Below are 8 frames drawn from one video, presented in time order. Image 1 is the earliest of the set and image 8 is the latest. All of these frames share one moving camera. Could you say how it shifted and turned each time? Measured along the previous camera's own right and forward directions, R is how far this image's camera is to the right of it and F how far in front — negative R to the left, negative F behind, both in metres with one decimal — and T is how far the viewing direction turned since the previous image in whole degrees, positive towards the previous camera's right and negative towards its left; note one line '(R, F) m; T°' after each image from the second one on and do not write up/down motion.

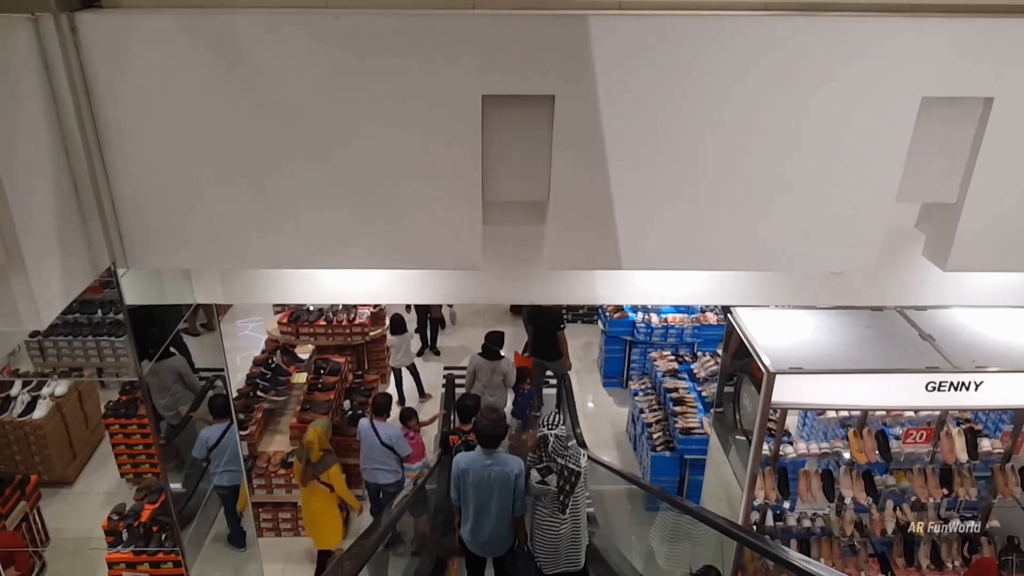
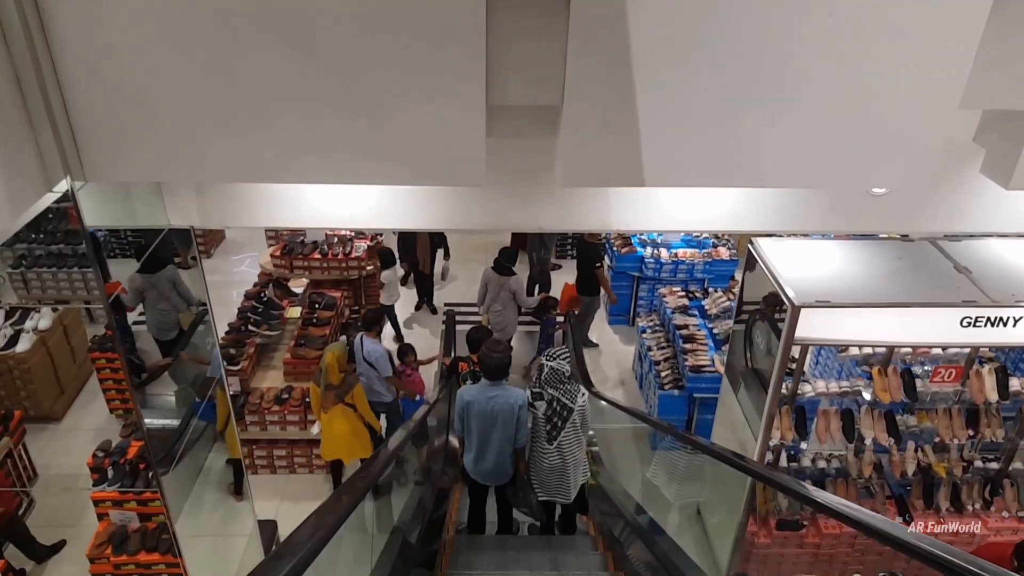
(0.0, +0.3) m; 0°
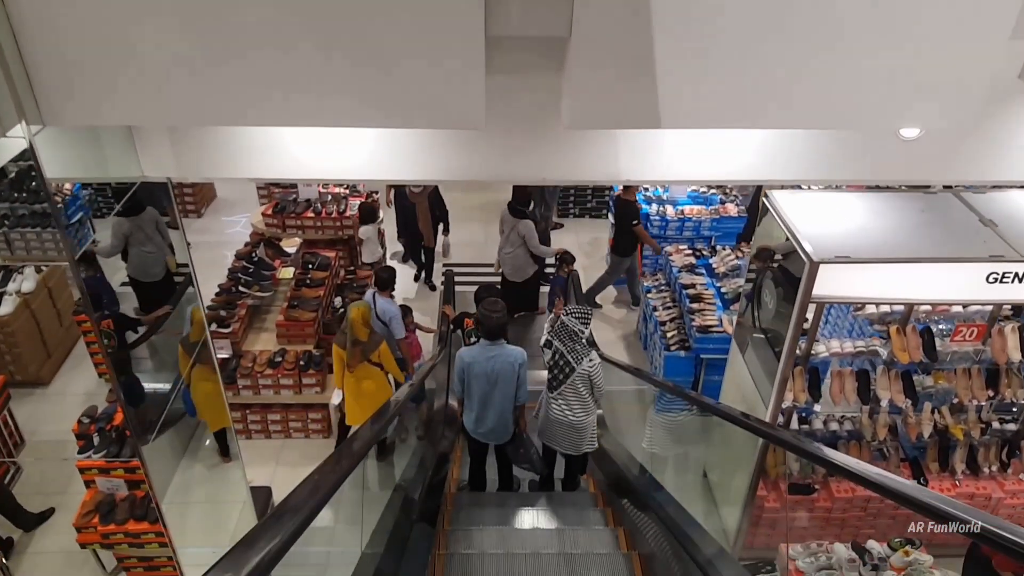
(0.0, +0.2) m; 0°
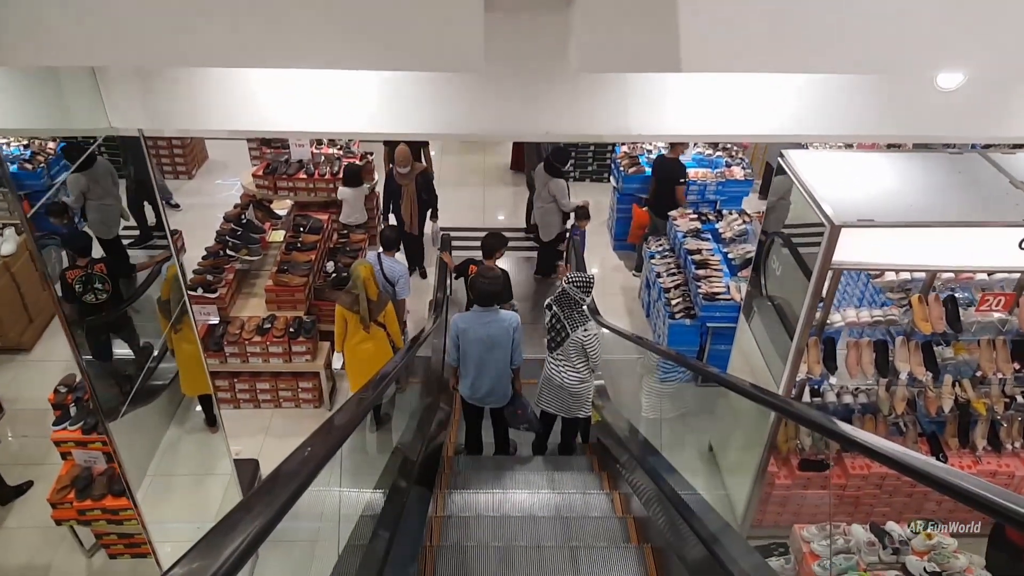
(0.0, +0.3) m; 0°
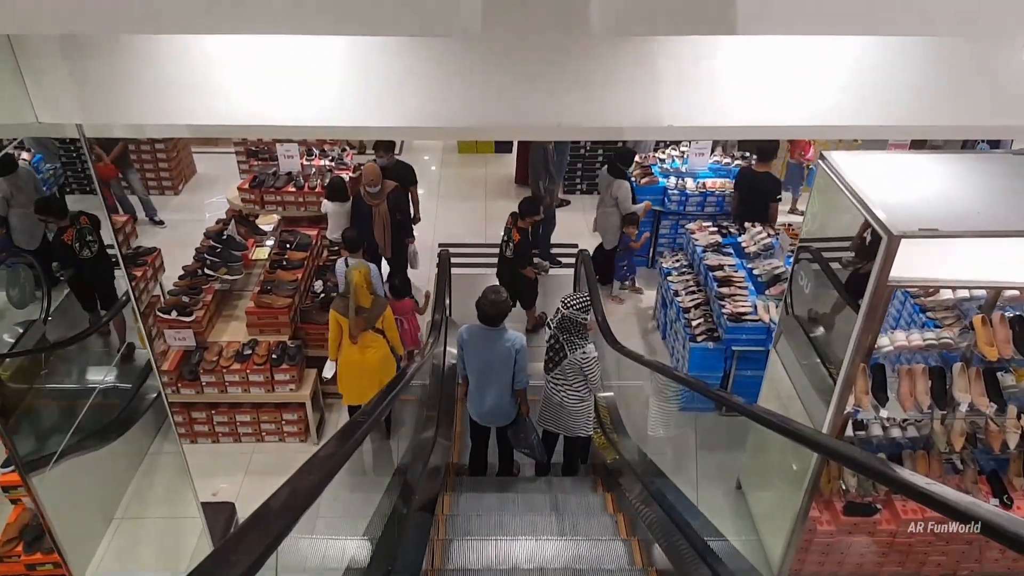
(0.0, +0.5) m; 0°
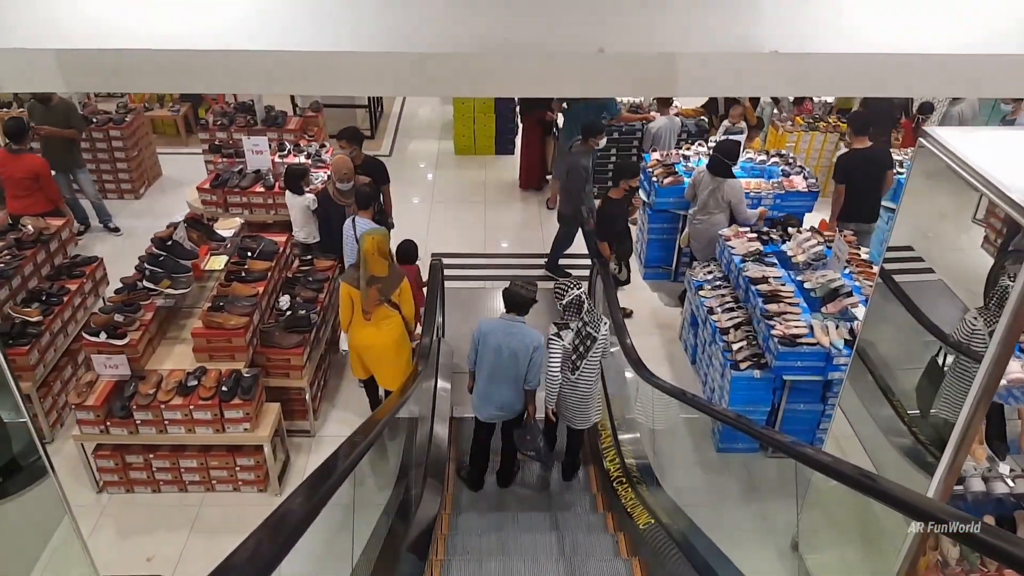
(0.0, +0.9) m; 0°
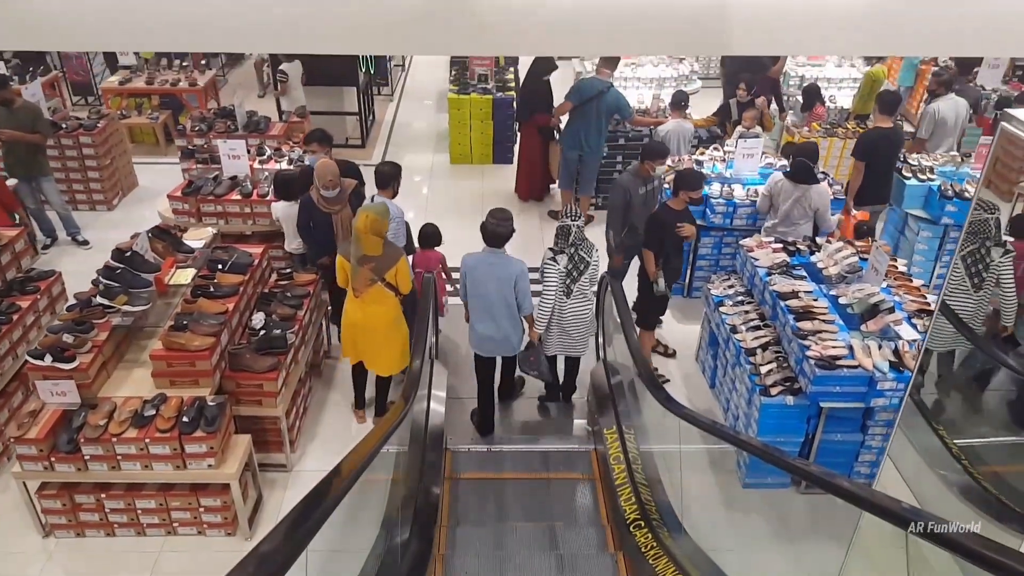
(0.0, +0.5) m; 0°
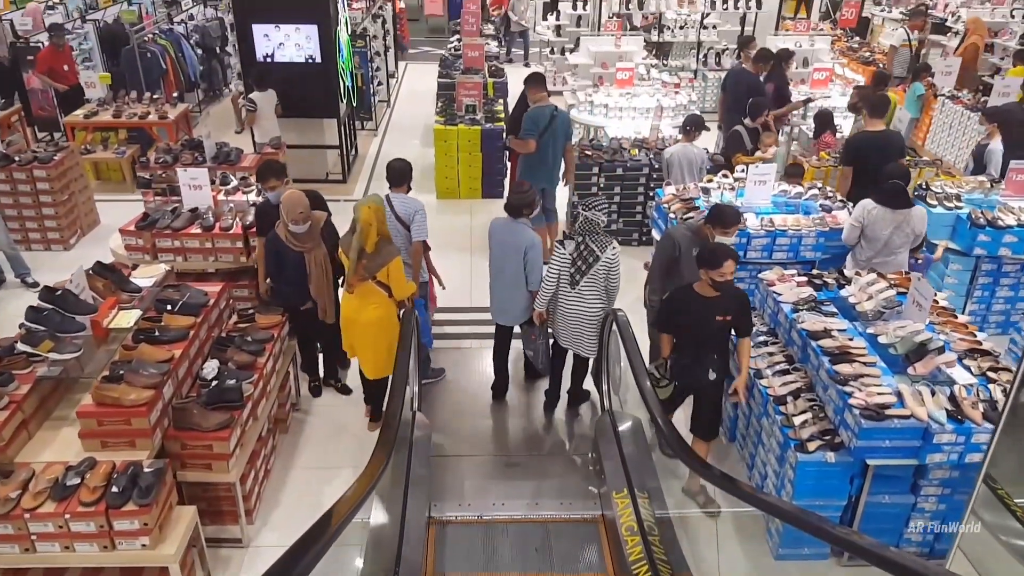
(0.0, +0.5) m; +1°
